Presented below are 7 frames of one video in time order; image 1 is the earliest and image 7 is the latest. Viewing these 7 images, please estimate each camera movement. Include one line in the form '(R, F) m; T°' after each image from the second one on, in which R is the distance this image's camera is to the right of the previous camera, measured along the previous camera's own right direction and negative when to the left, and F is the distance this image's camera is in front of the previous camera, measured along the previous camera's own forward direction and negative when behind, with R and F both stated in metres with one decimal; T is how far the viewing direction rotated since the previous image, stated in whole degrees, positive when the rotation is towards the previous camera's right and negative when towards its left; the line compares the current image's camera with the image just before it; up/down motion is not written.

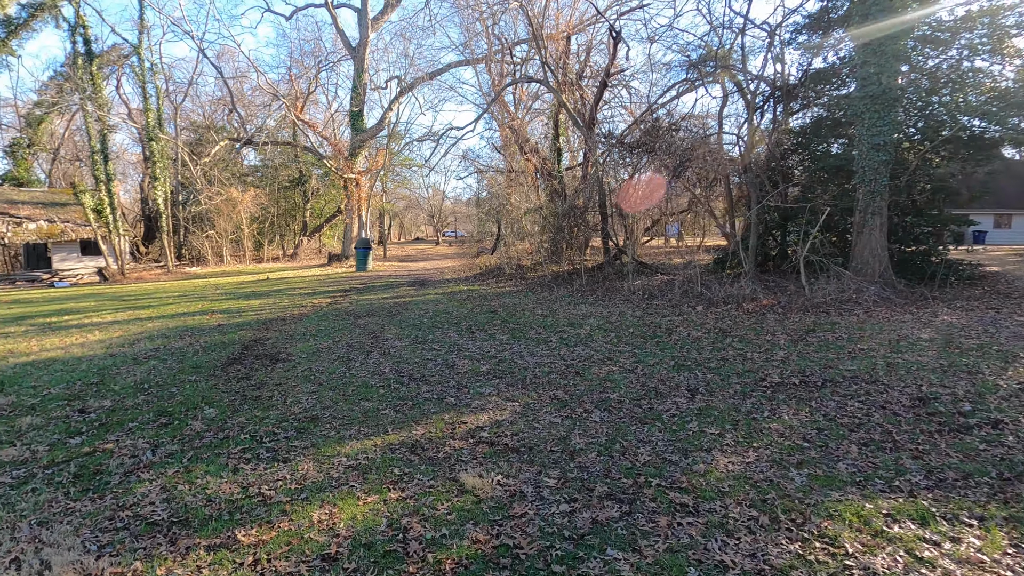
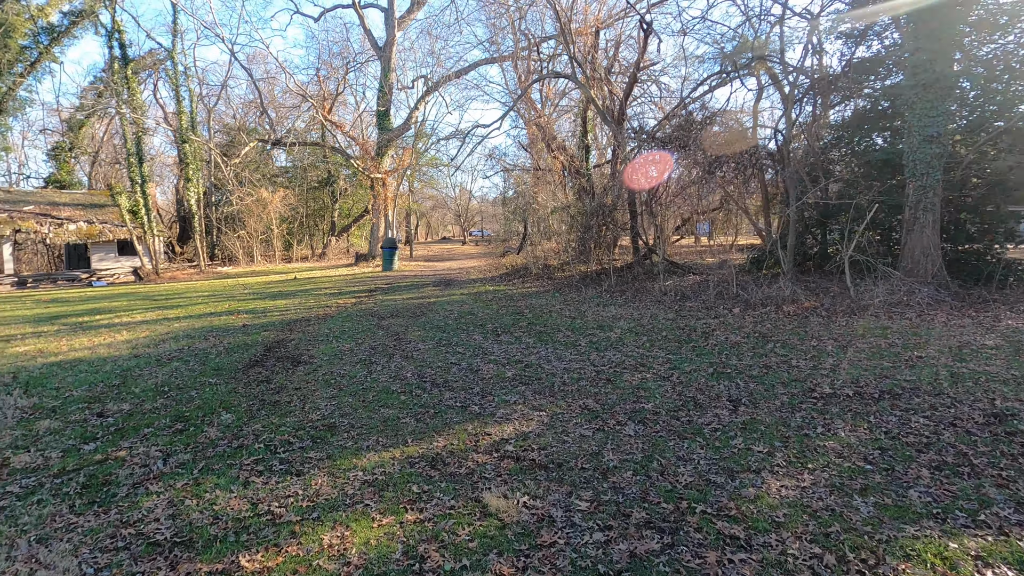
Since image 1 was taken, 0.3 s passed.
(0.0, +0.3) m; -3°
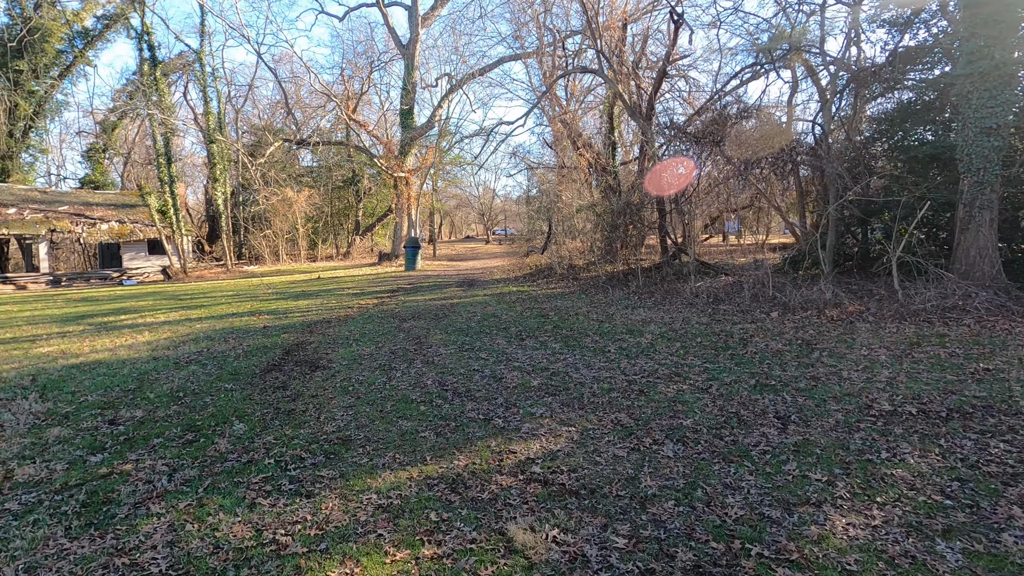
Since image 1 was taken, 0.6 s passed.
(0.0, +0.3) m; -2°
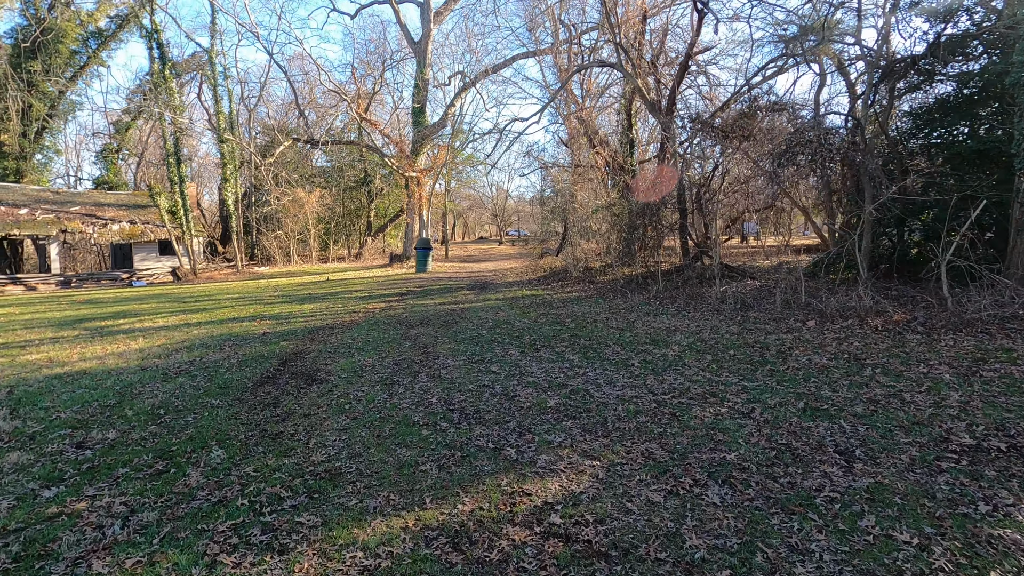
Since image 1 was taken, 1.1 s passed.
(0.0, +0.5) m; -1°
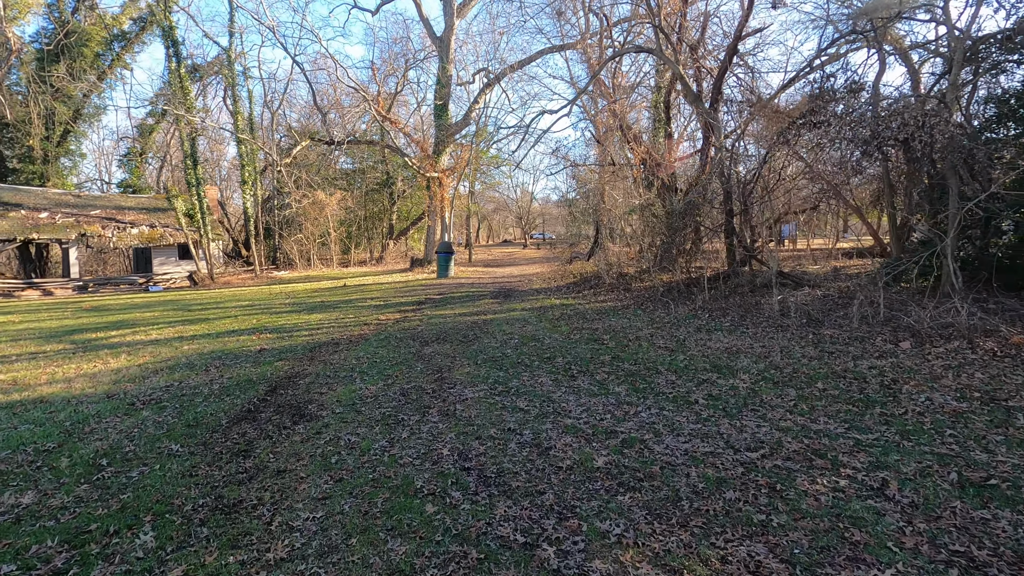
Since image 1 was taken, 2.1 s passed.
(-0.1, +1.1) m; -3°
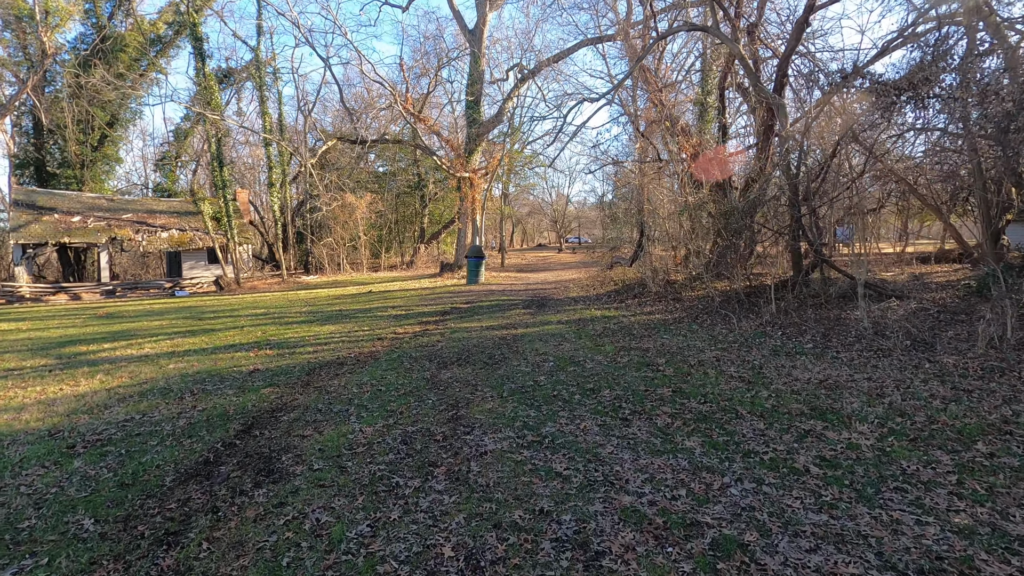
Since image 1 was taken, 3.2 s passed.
(0.0, +1.2) m; -4°
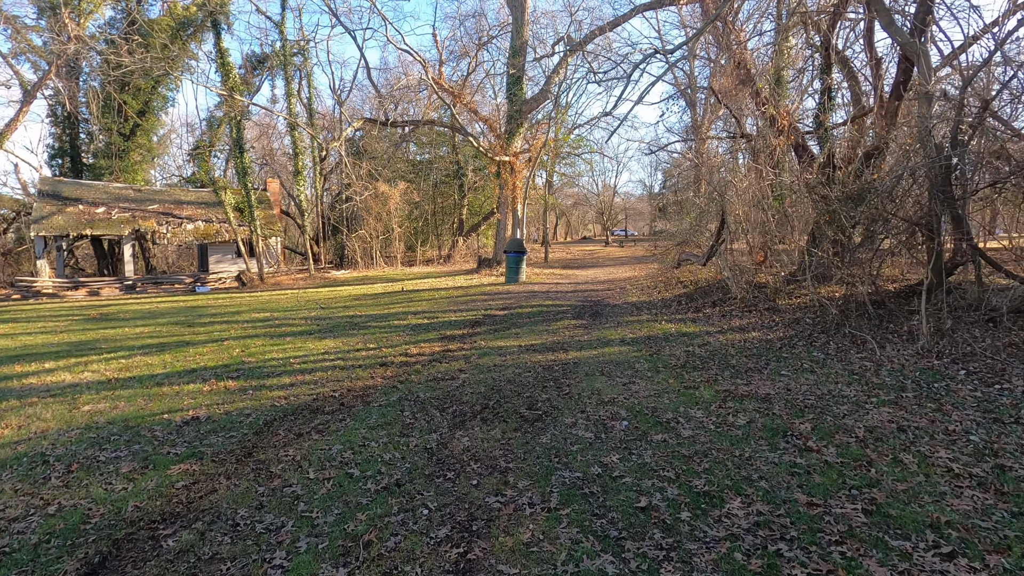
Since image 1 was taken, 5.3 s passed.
(-0.1, +2.1) m; -5°
